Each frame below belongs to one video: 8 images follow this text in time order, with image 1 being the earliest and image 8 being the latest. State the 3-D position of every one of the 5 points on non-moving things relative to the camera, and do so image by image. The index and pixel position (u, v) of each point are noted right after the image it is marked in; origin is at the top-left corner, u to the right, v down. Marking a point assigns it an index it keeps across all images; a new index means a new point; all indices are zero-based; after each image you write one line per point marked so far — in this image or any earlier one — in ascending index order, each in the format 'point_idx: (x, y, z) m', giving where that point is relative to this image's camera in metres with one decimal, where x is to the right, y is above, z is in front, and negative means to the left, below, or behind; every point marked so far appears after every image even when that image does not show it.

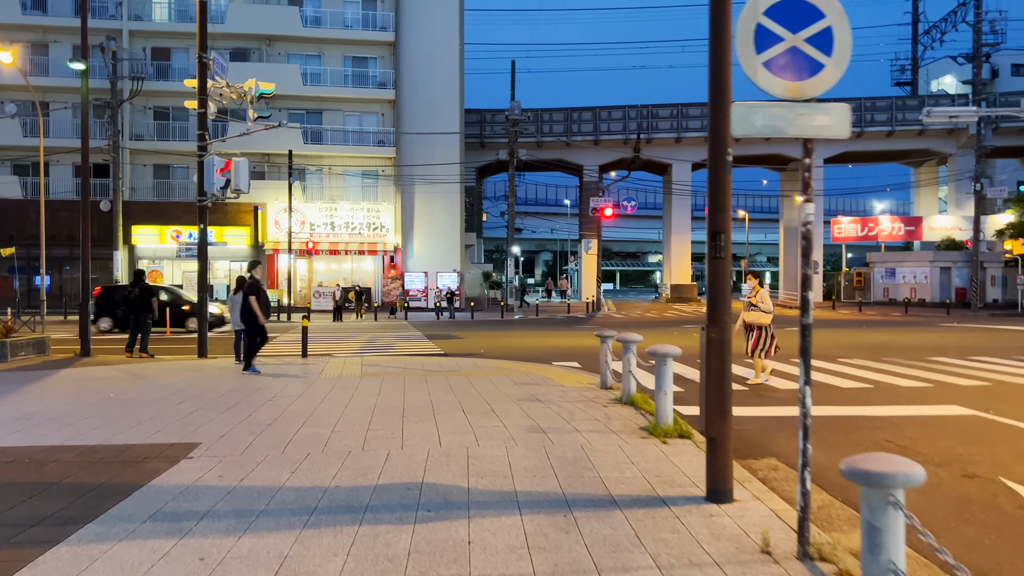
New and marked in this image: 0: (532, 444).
0: (+0.1, -1.1, +5.8) m
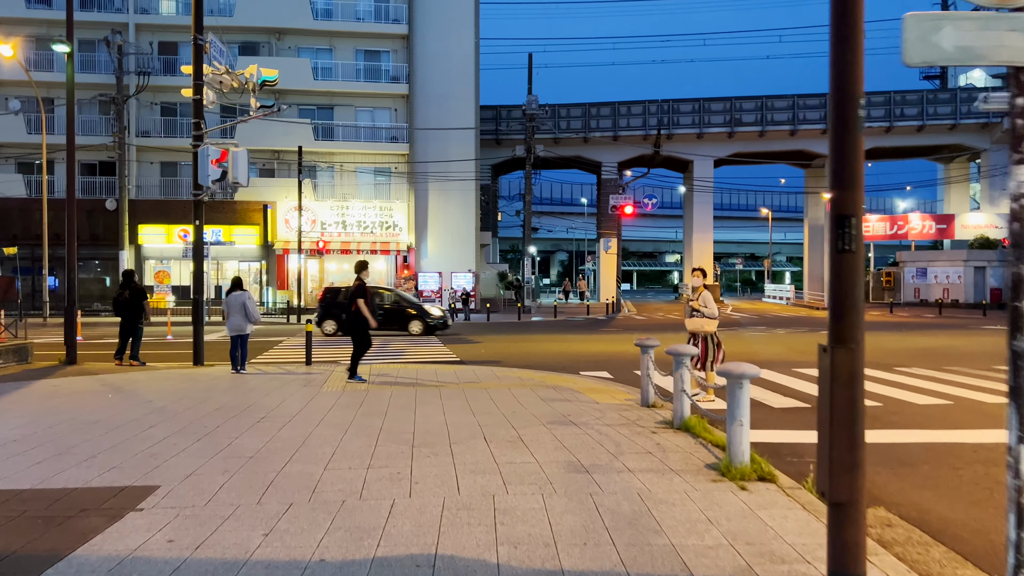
0: (+0.4, -1.1, +4.6) m
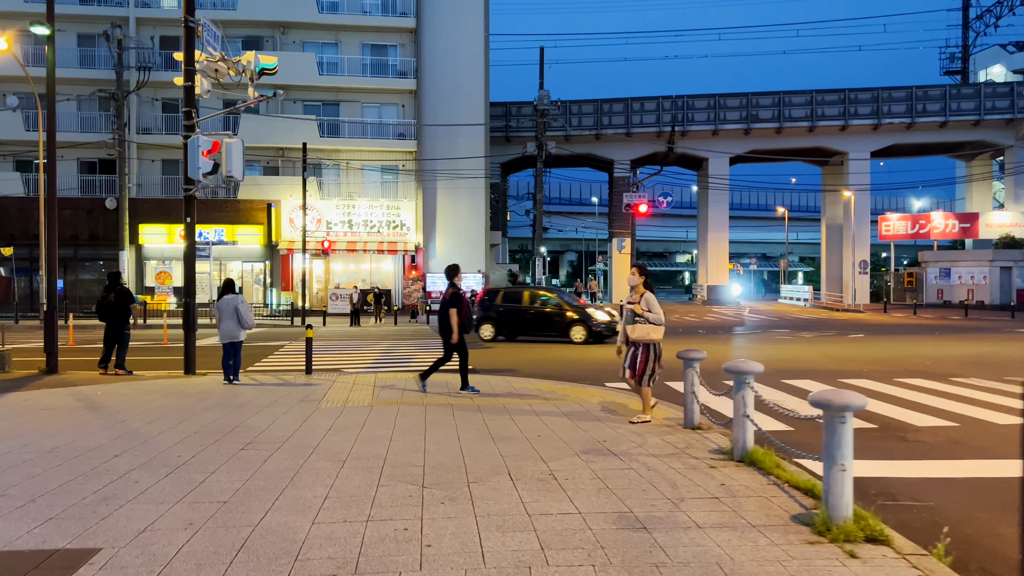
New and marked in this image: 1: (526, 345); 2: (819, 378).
0: (+0.5, -1.2, +3.5) m
1: (+0.3, -1.3, +18.2) m
2: (+4.4, -1.3, +11.8) m
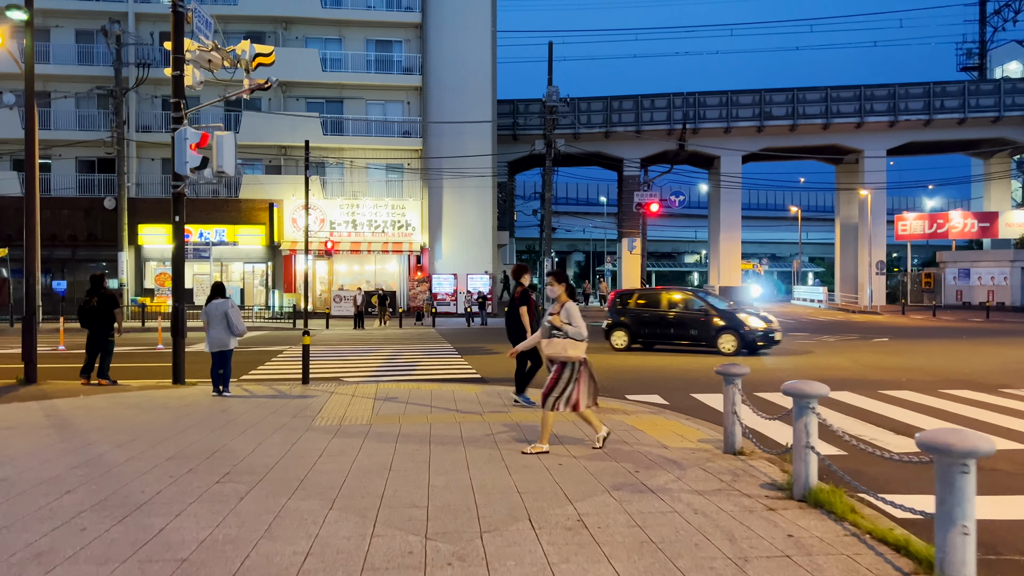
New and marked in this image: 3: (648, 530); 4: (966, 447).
0: (+0.6, -1.2, +2.7) m
1: (+0.5, -1.3, +17.3) m
2: (+4.6, -1.3, +10.9) m
3: (+0.7, -1.2, +4.1) m
4: (+1.7, -0.6, +3.0) m
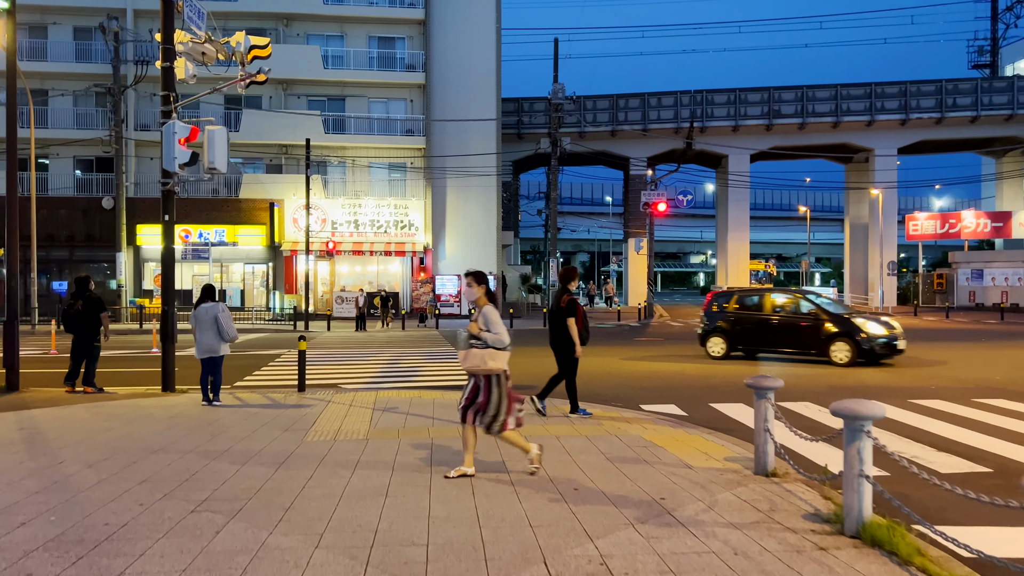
0: (+0.7, -1.2, +2.1) m
1: (+0.7, -1.4, +16.7) m
2: (+4.7, -1.4, +10.3) m
3: (+0.7, -1.2, +3.5) m
4: (+1.7, -0.6, +2.4) m
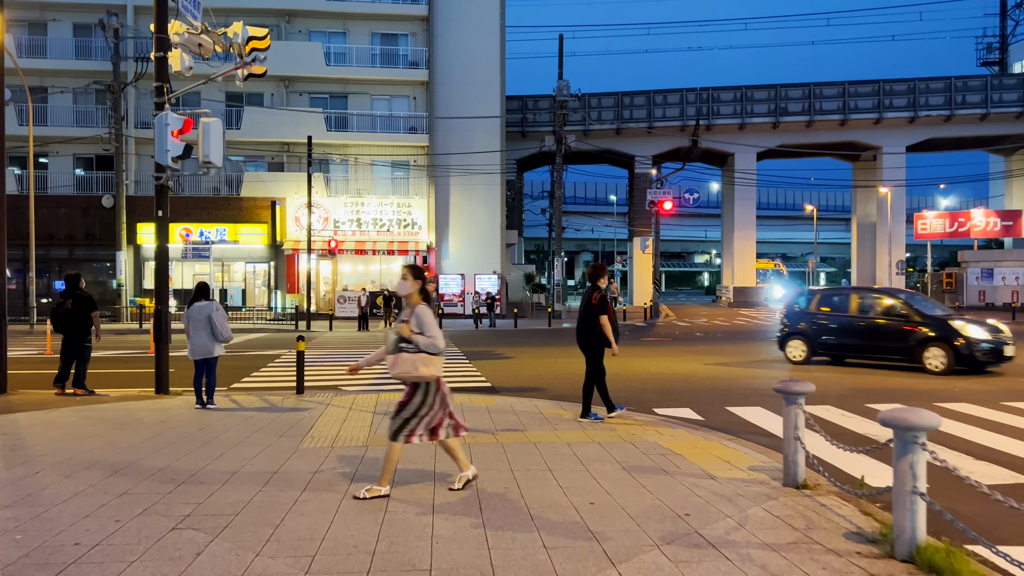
0: (+0.7, -1.2, +1.6) m
1: (+0.8, -1.4, +16.3) m
2: (+4.8, -1.4, +9.8) m
3: (+0.8, -1.2, +3.1) m
4: (+1.8, -0.6, +2.0) m
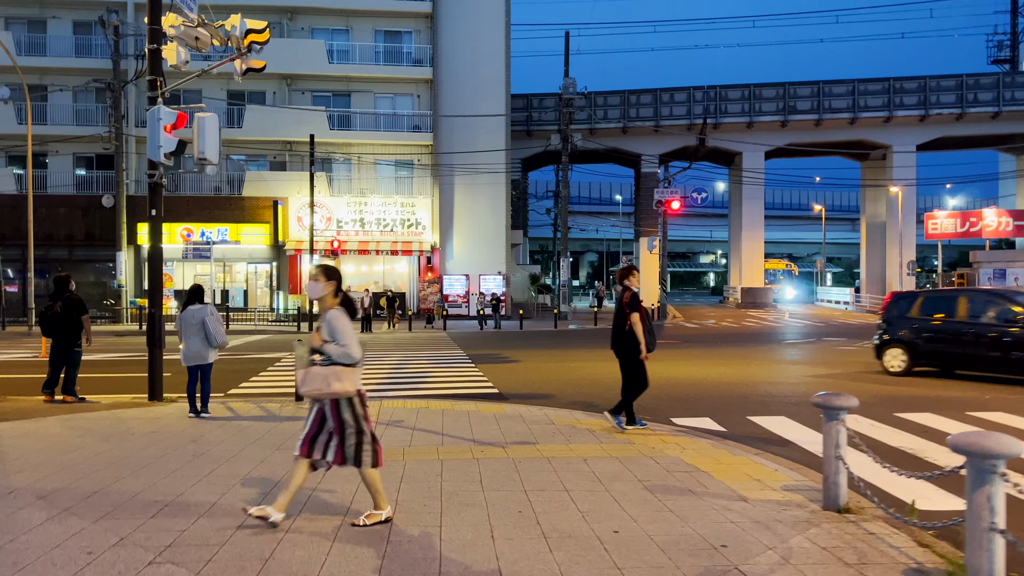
0: (+0.8, -1.3, +1.2) m
1: (+0.9, -1.4, +15.8) m
2: (+4.9, -1.4, +9.4) m
3: (+0.9, -1.2, +2.6) m
4: (+1.8, -0.6, +1.5) m
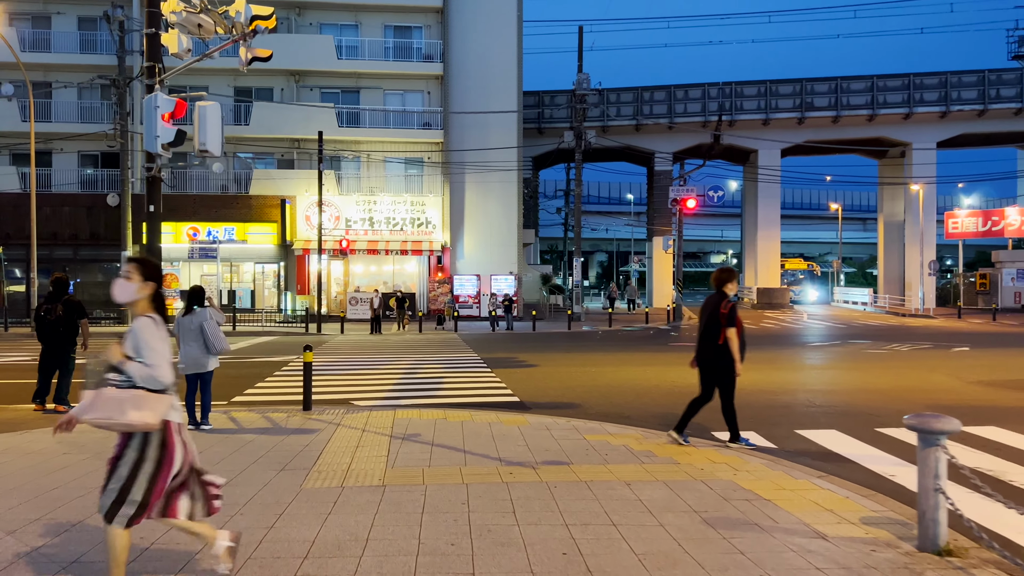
0: (+1.0, -1.3, +0.5) m
1: (+1.2, -1.4, +15.1) m
2: (+5.1, -1.4, +8.6) m
3: (+1.1, -1.3, +1.9) m
4: (+2.0, -0.6, +0.8) m
